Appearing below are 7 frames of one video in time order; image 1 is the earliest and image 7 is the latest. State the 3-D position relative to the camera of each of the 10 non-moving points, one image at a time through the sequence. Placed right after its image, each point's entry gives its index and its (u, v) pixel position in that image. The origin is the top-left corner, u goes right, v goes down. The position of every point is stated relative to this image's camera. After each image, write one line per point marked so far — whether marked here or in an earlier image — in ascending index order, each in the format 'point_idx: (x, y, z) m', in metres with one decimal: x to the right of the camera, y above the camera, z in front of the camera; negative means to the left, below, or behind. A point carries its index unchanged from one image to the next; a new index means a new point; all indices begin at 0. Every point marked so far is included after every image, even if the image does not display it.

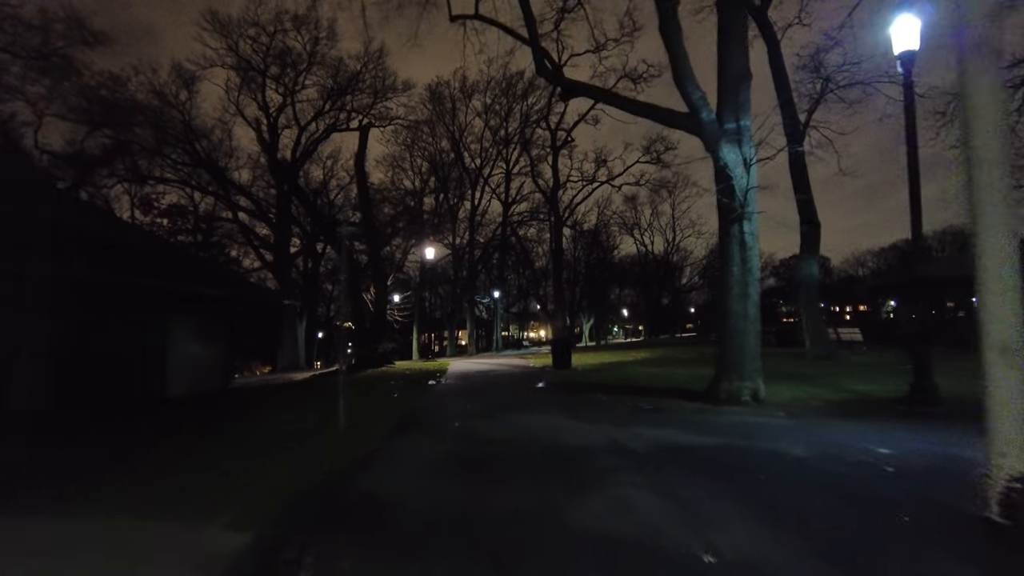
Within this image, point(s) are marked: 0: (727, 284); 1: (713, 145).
0: (+3.1, +0.1, +10.1) m
1: (+2.9, +2.1, +10.3) m
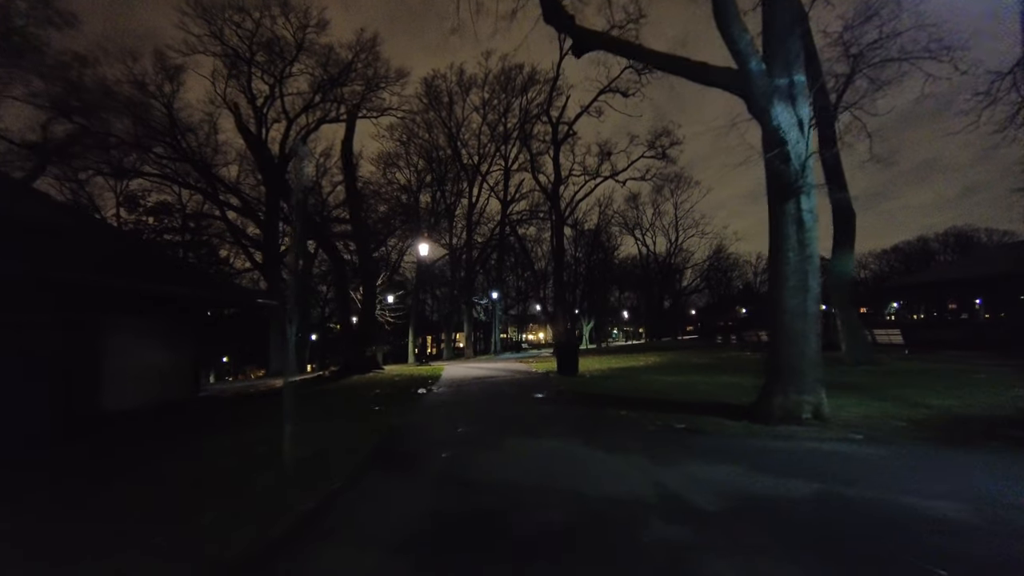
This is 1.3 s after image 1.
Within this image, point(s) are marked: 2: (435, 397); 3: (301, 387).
0: (+3.1, +0.2, +8.2) m
1: (+3.0, +2.2, +8.4) m
2: (-1.6, -2.3, +14.3) m
3: (-5.8, -2.8, +19.3) m
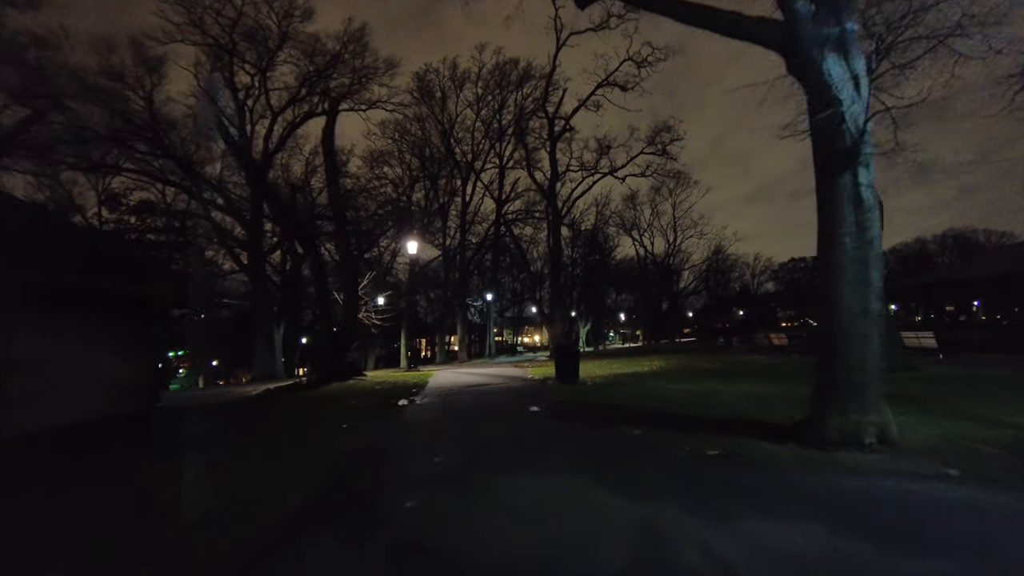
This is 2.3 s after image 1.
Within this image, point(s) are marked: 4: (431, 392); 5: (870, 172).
0: (+3.0, +0.2, +6.6) m
1: (+2.9, +2.2, +6.9) m
2: (-1.7, -2.3, +12.8) m
3: (-6.0, -2.8, +17.7) m
4: (-1.7, -2.2, +15.0) m
5: (+3.4, +1.1, +6.8) m
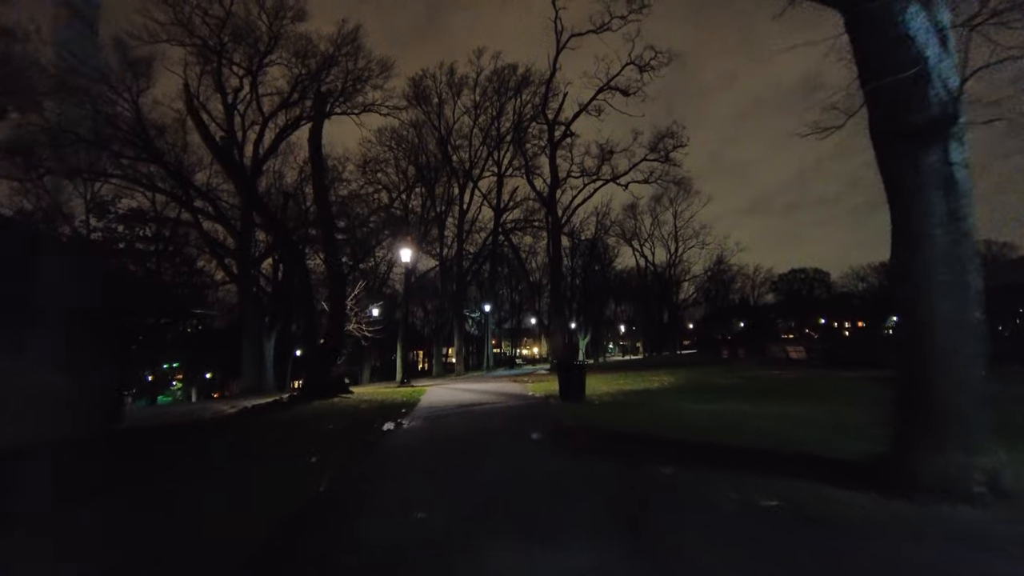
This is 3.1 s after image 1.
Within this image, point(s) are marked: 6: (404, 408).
0: (+3.0, +0.2, +5.2) m
1: (+2.9, +2.2, +5.5) m
2: (-1.7, -2.4, +11.3) m
3: (-6.0, -3.0, +16.2) m
4: (-1.7, -2.4, +13.6) m
5: (+3.4, +1.1, +5.4) m
6: (-2.1, -2.4, +14.3) m
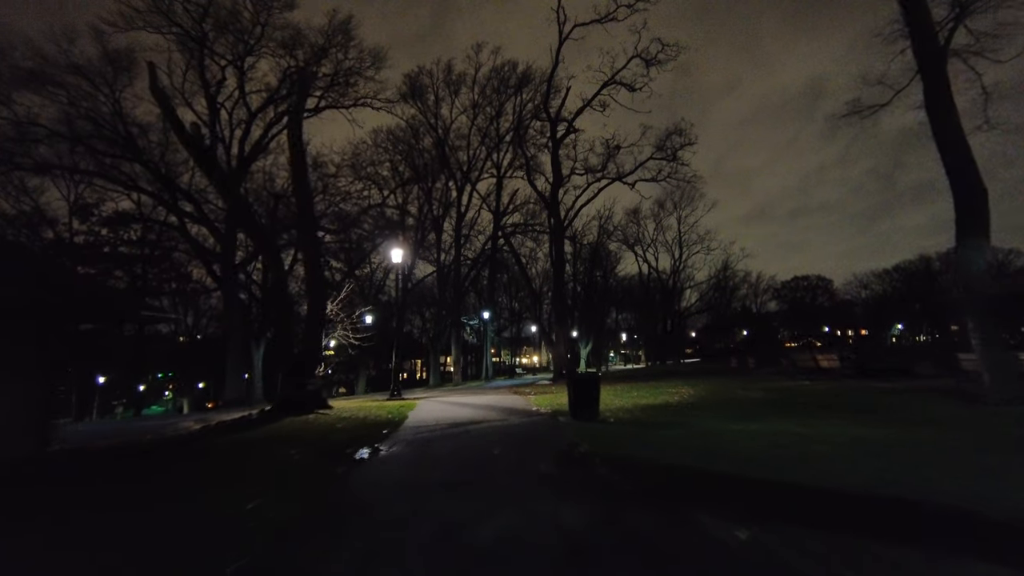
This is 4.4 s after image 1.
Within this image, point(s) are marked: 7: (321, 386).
0: (+3.1, +0.3, +3.3) m
1: (+2.9, +2.3, +3.6) m
2: (-1.7, -2.4, +9.3) m
3: (-5.9, -3.0, +14.2) m
4: (-1.7, -2.4, +11.6) m
5: (+3.5, +1.2, +3.5) m
6: (-2.1, -2.4, +12.3) m
7: (-5.1, -2.6, +18.7) m
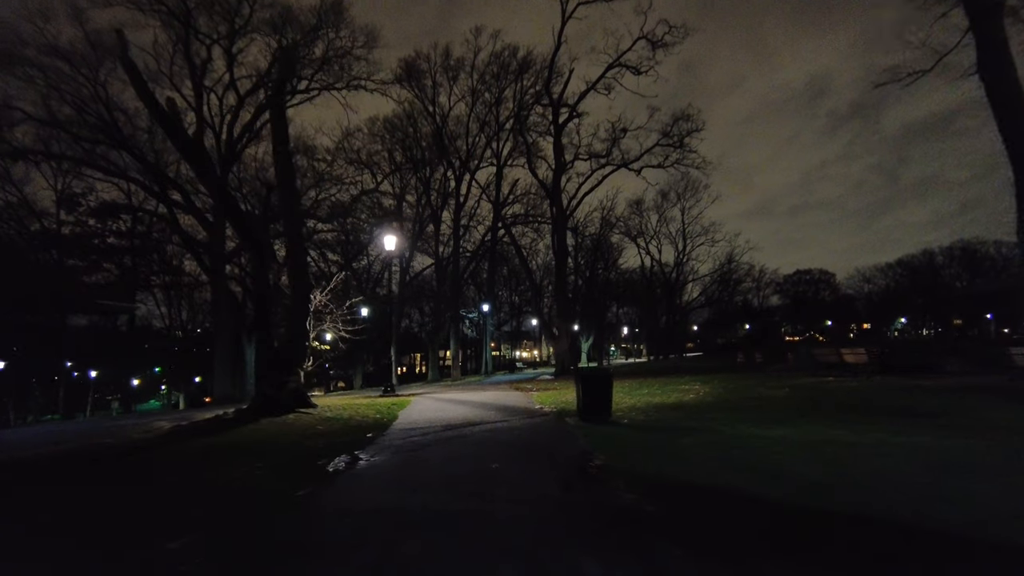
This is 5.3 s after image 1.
0: (+3.1, +0.5, +1.9) m
1: (+2.9, +2.5, +2.2) m
2: (-1.7, -2.2, +7.9) m
3: (-5.9, -2.8, +12.8) m
4: (-1.6, -2.2, +10.2) m
5: (+3.5, +1.3, +2.1) m
6: (-2.1, -2.2, +10.9) m
7: (-5.1, -2.3, +17.3) m
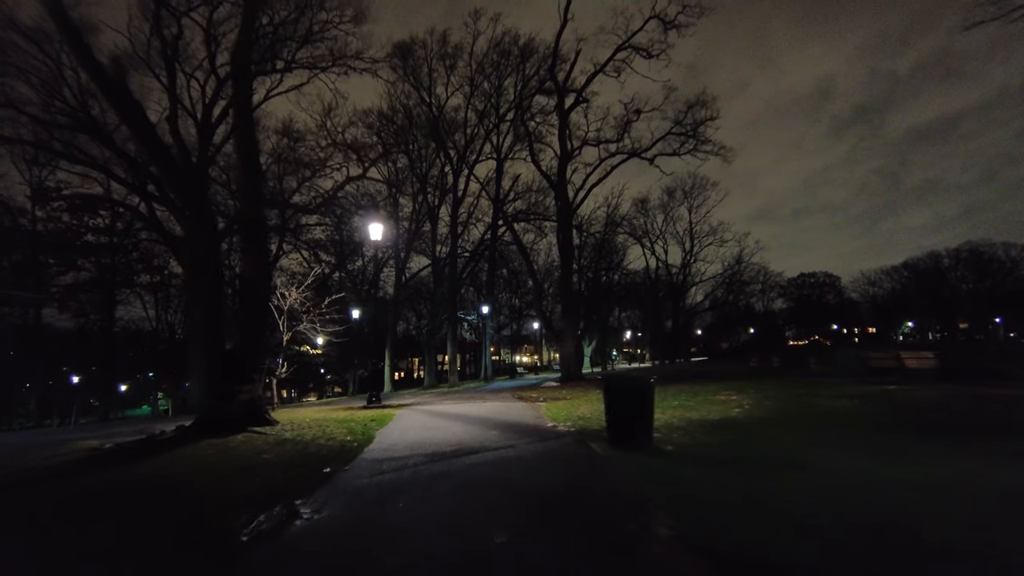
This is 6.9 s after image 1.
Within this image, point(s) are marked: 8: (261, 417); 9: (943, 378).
0: (+3.2, +0.7, -0.8) m
1: (+3.0, +2.7, -0.4) m
2: (-1.6, -2.0, +5.3) m
3: (-5.8, -2.6, +10.2) m
4: (-1.6, -2.0, +7.6) m
5: (+3.6, +1.6, -0.6) m
6: (-2.0, -2.0, +8.3) m
7: (-5.0, -2.2, +14.7) m
8: (-5.4, -2.8, +15.3) m
9: (+10.5, -2.2, +17.2) m
